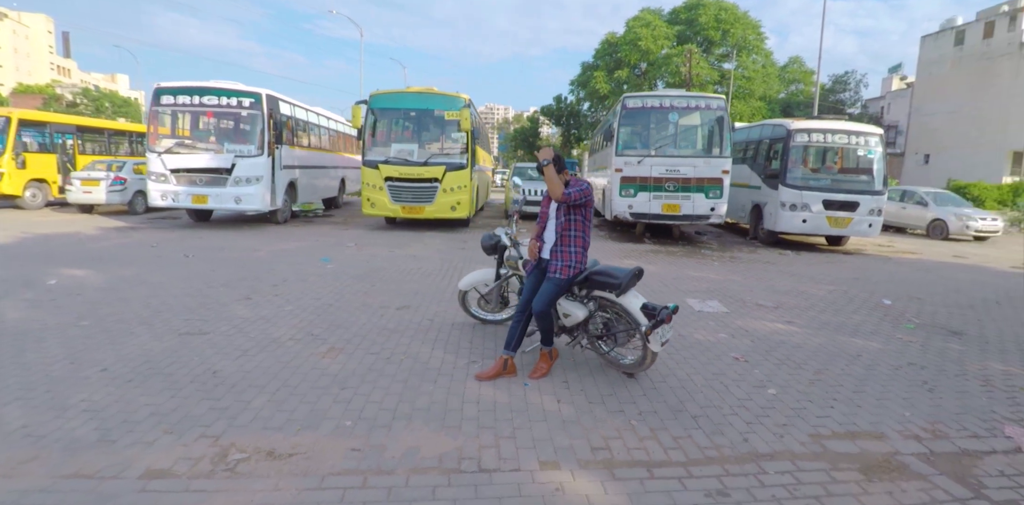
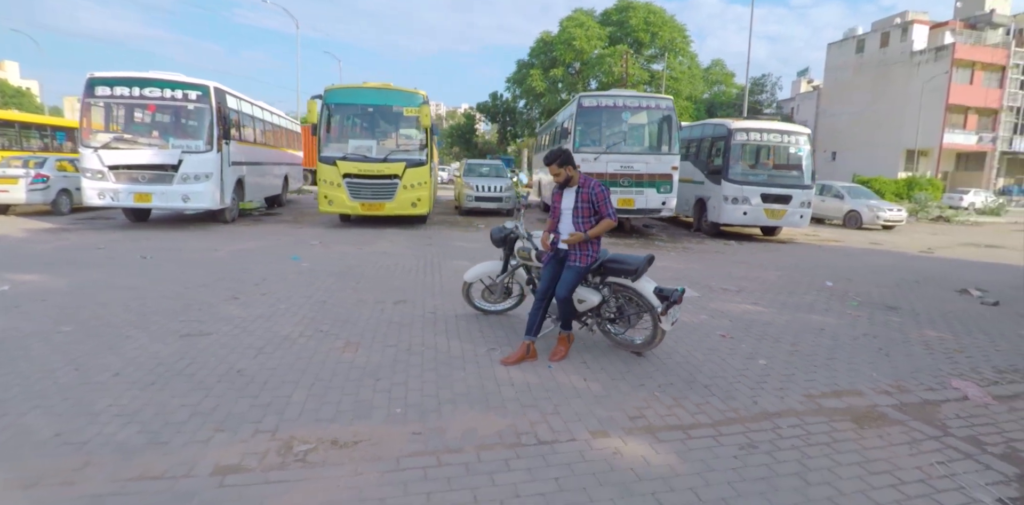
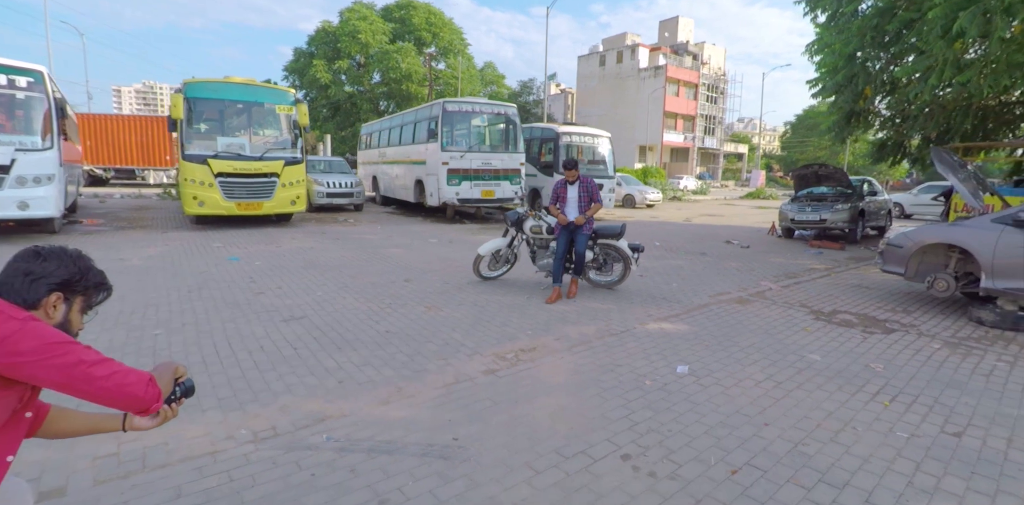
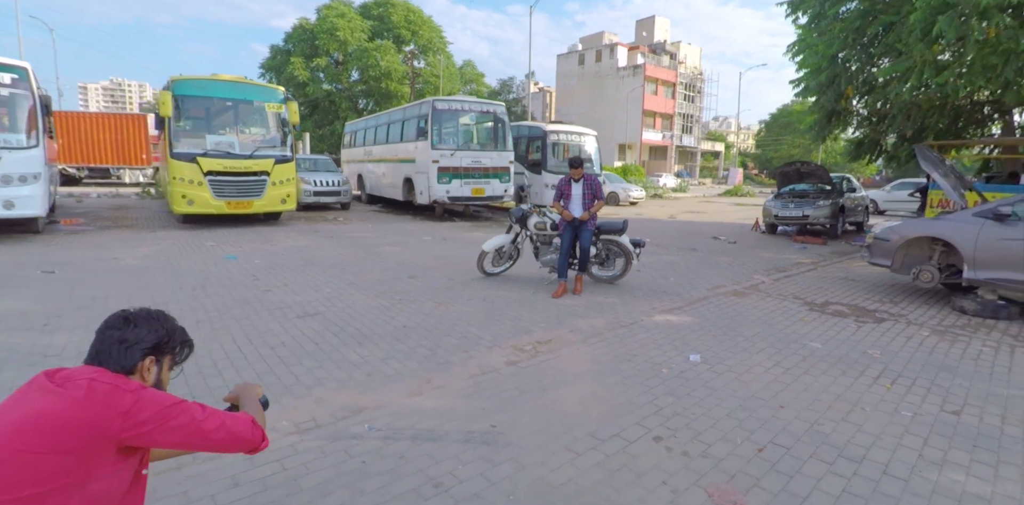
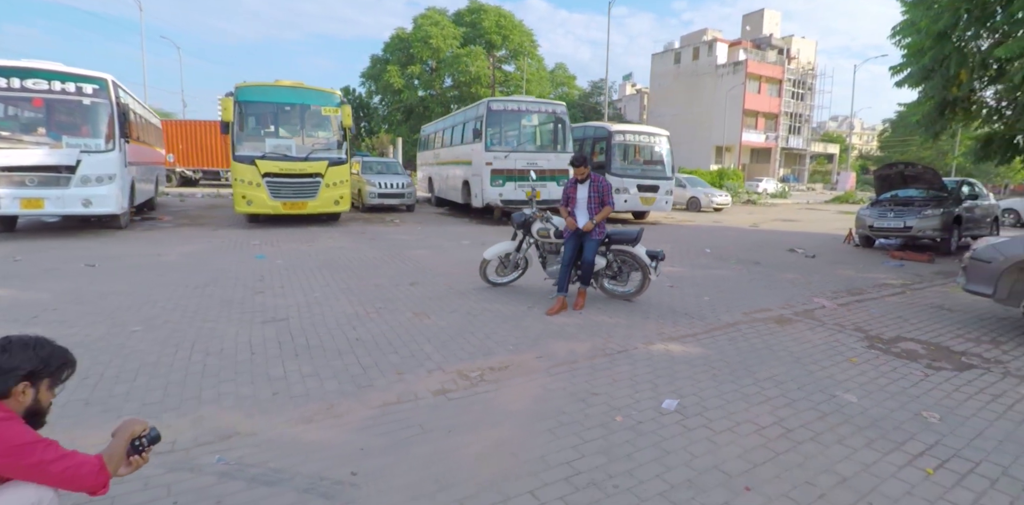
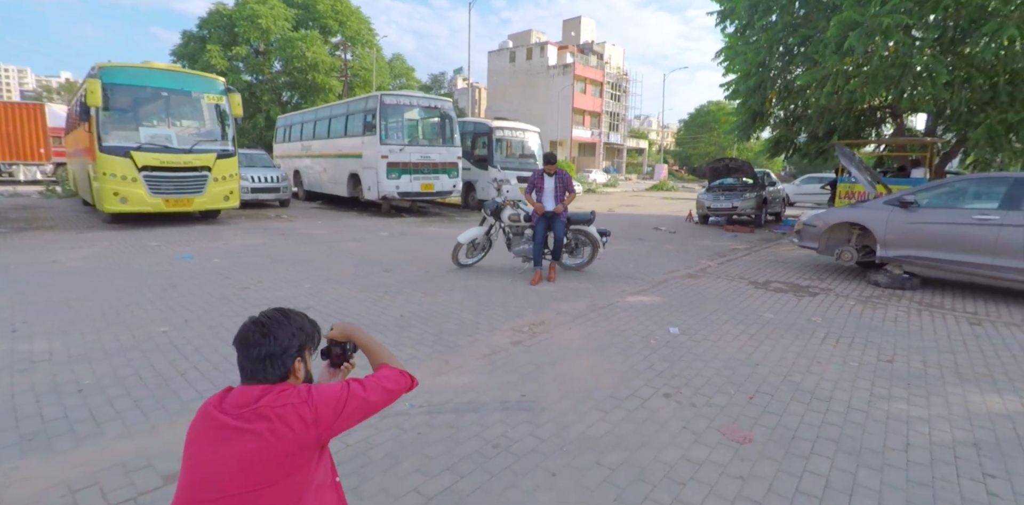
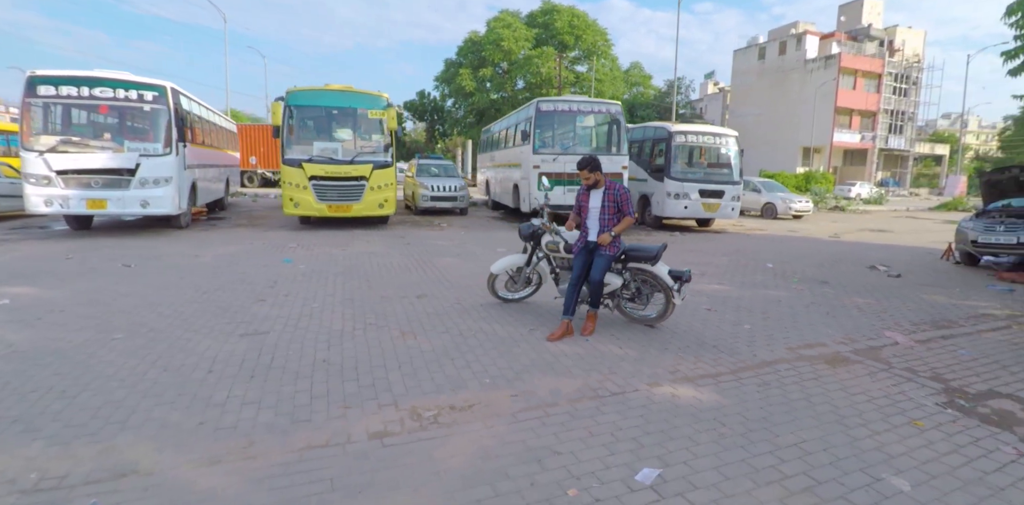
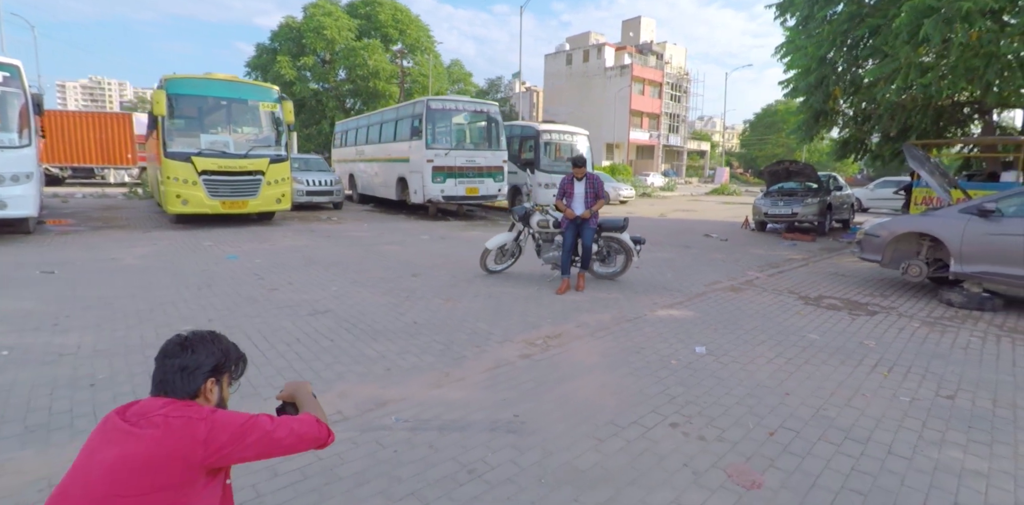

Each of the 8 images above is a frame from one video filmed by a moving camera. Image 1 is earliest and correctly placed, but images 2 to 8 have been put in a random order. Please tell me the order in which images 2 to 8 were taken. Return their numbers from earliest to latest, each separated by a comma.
2, 7, 5, 3, 4, 8, 6
